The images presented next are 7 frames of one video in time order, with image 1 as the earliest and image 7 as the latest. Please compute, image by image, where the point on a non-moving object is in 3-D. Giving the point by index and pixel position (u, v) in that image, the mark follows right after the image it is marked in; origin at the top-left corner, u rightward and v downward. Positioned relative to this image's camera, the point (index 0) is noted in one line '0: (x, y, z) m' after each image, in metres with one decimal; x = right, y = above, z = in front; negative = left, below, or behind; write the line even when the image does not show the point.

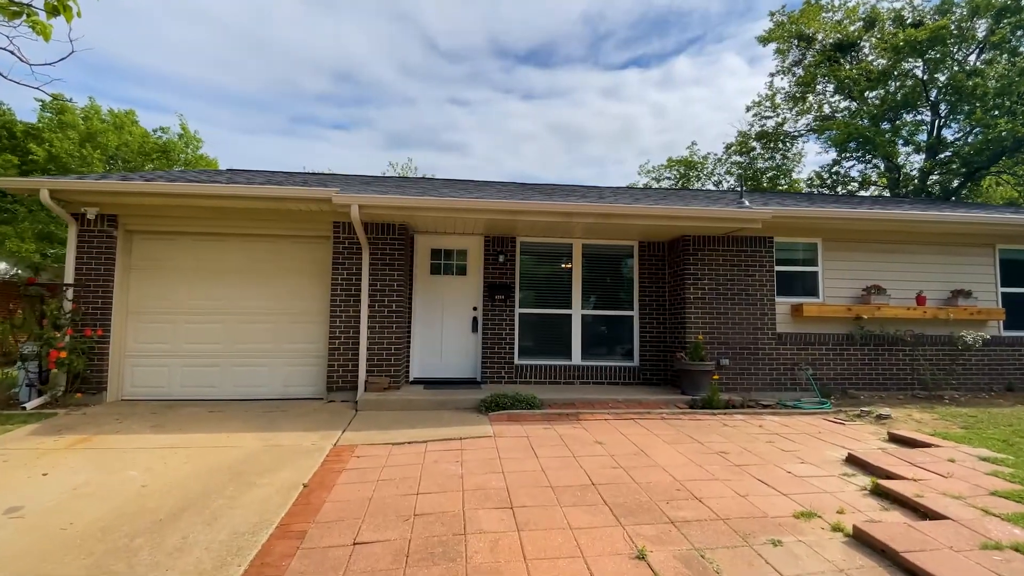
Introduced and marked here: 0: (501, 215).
0: (-0.1, +0.8, +6.1) m
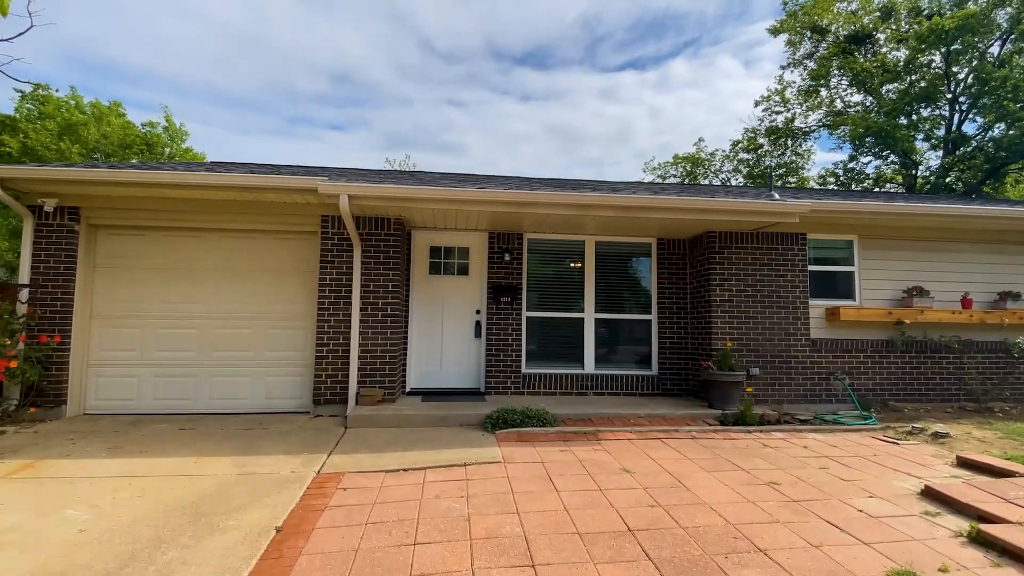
0: (0.0, +0.8, +5.4) m
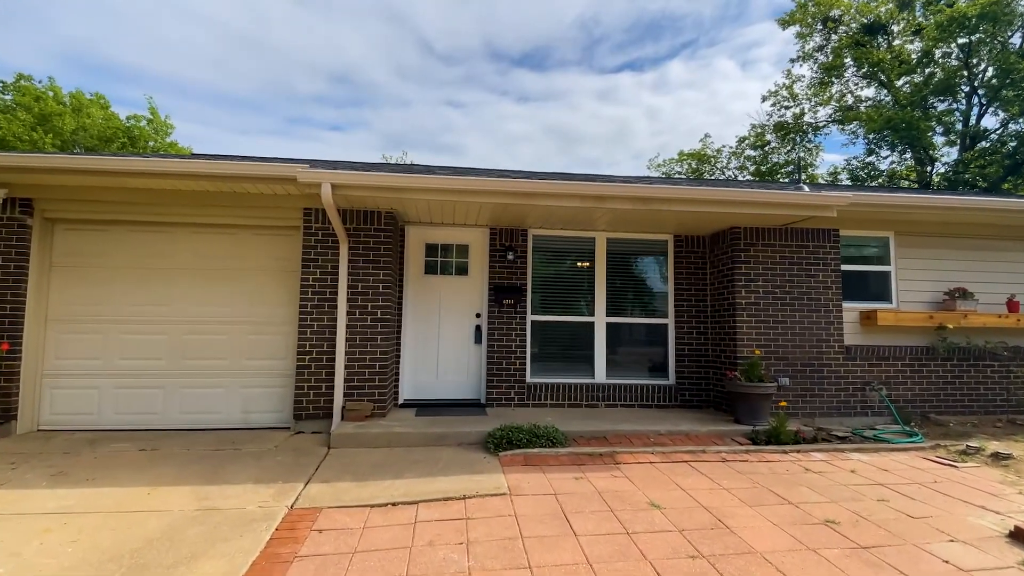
0: (0.0, +0.8, +4.8) m
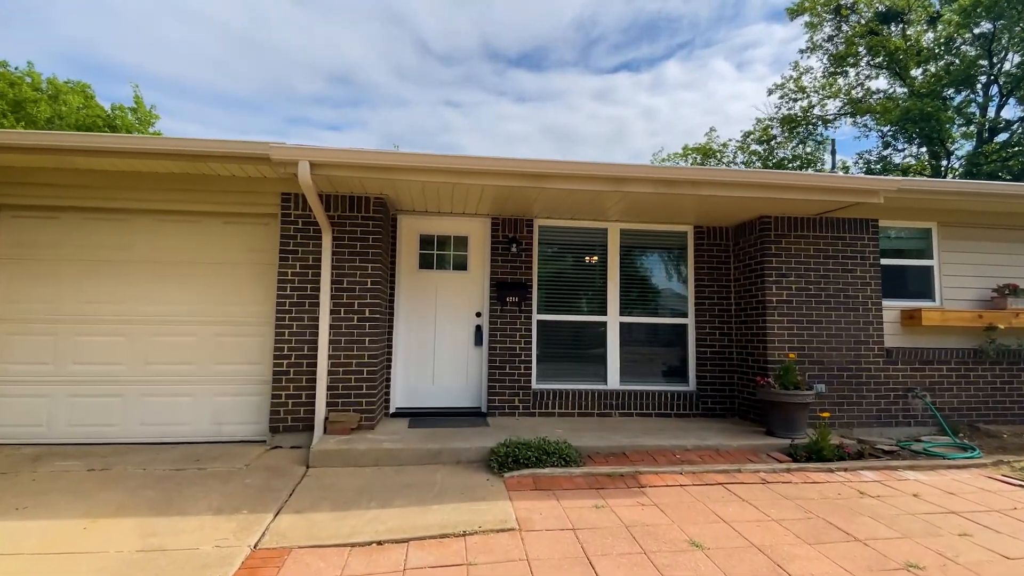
0: (+0.1, +0.8, +4.2) m
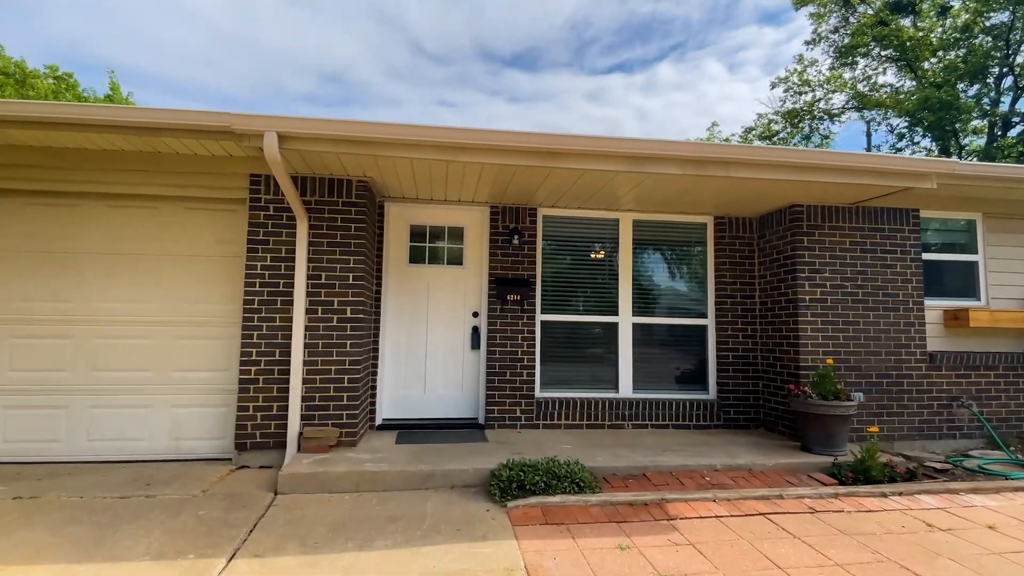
0: (+0.1, +0.8, +3.7) m
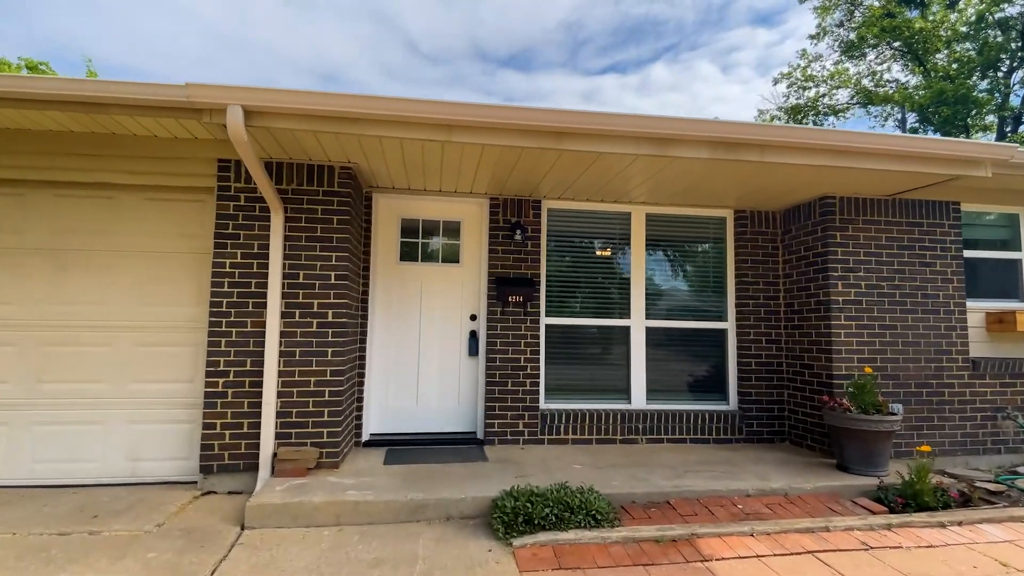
0: (+0.1, +0.8, +3.2) m
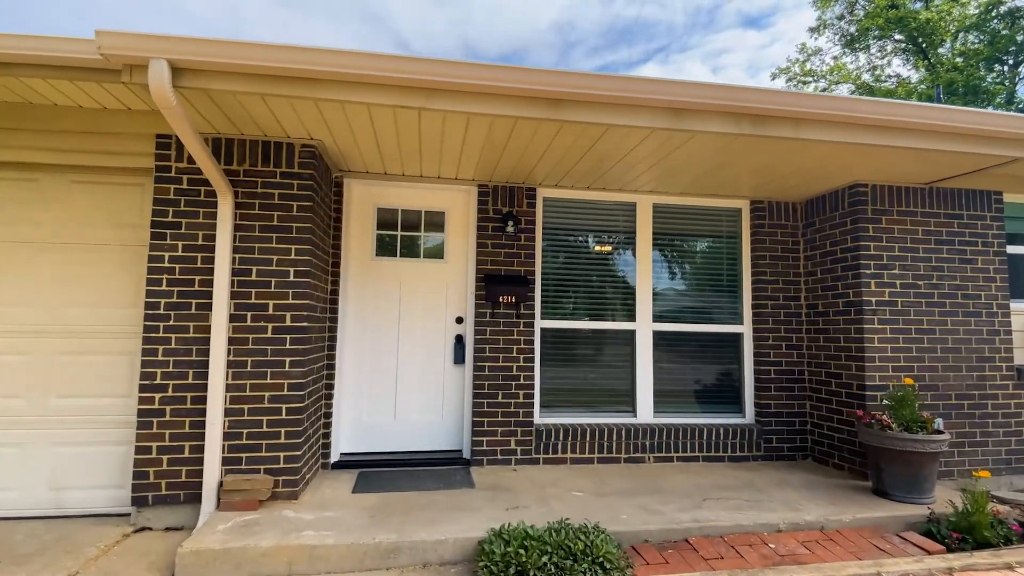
0: (+0.1, +0.8, +2.7) m
